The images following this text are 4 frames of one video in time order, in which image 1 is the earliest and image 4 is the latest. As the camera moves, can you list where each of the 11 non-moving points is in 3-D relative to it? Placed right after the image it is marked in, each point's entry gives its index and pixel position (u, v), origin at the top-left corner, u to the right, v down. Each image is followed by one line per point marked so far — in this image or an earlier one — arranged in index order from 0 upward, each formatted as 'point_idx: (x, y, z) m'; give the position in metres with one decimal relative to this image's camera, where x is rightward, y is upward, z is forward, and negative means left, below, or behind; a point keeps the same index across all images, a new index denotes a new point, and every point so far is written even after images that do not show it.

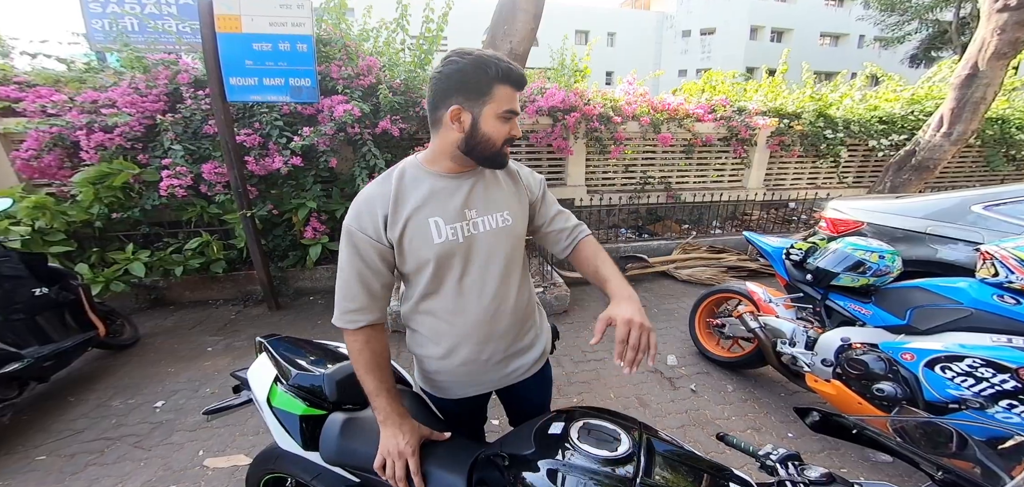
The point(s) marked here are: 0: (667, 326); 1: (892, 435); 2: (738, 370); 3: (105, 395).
0: (+1.4, -0.7, +3.3) m
1: (+0.9, -0.4, +0.9) m
2: (+1.6, -0.9, +2.7) m
3: (-2.9, -1.1, +2.8) m
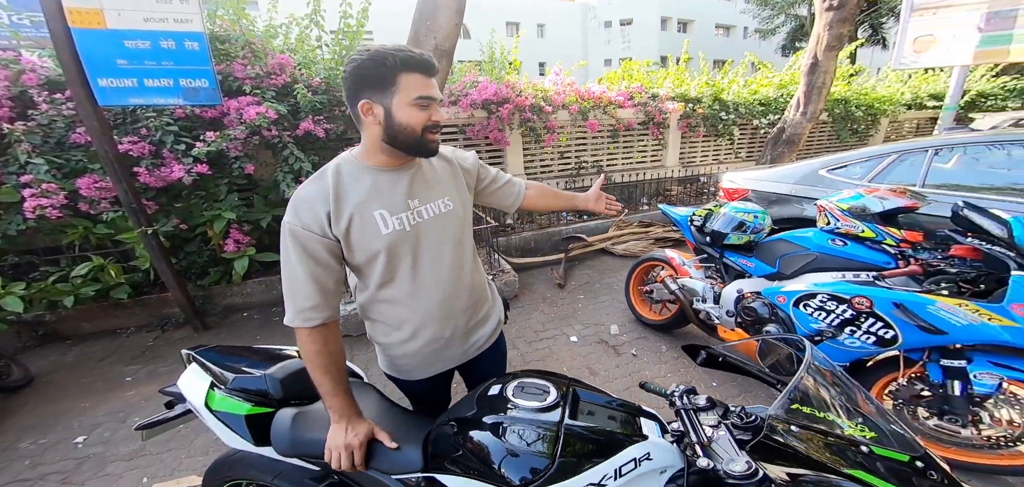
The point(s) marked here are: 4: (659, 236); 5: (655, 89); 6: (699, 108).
0: (+0.9, -0.5, +3.6) m
1: (+0.7, -0.3, +1.1) m
2: (+1.2, -0.7, +3.0) m
3: (-3.2, -1.3, +2.5) m
4: (+1.7, +0.1, +4.6) m
5: (+2.2, +2.3, +5.8) m
6: (+2.9, +2.1, +6.1) m
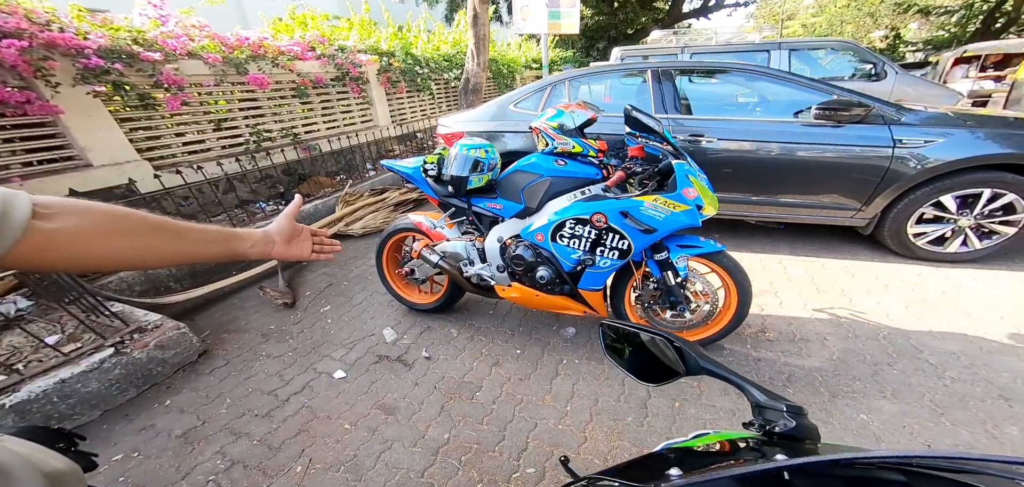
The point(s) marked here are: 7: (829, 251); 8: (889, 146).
0: (-1.0, -0.4, +2.8) m
1: (+0.3, -0.2, +0.7) m
2: (-0.4, -0.4, +2.5) m
3: (-3.3, -2.2, -0.4) m
4: (-1.2, +0.4, +4.0) m
5: (-2.1, +2.6, +4.9) m
6: (-1.7, +2.6, +5.6) m
7: (+2.7, -0.1, +3.3) m
8: (+2.8, +0.7, +2.8) m
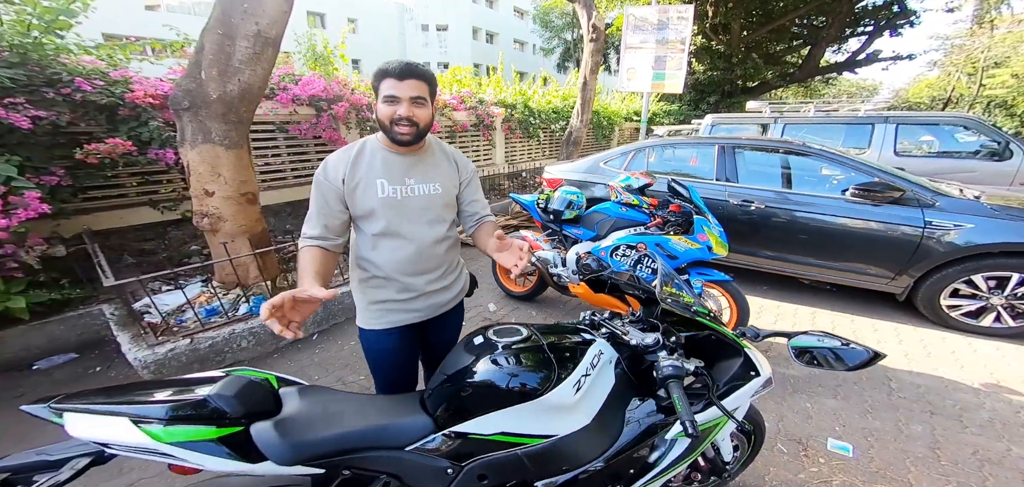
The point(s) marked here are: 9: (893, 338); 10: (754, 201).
0: (-0.3, -0.4, +4.0) m
1: (+0.5, -0.2, +1.7) m
2: (+0.2, -0.5, +3.6) m
3: (-3.5, -1.6, +1.3) m
4: (-0.1, +0.3, +5.3) m
5: (-0.5, +2.5, +6.5) m
6: (+0.1, +2.4, +7.1) m
7: (+3.4, -0.7, +3.7) m
8: (+3.5, +0.1, +3.3) m
9: (+3.2, -0.8, +3.2) m
10: (+2.5, +0.4, +4.0) m
